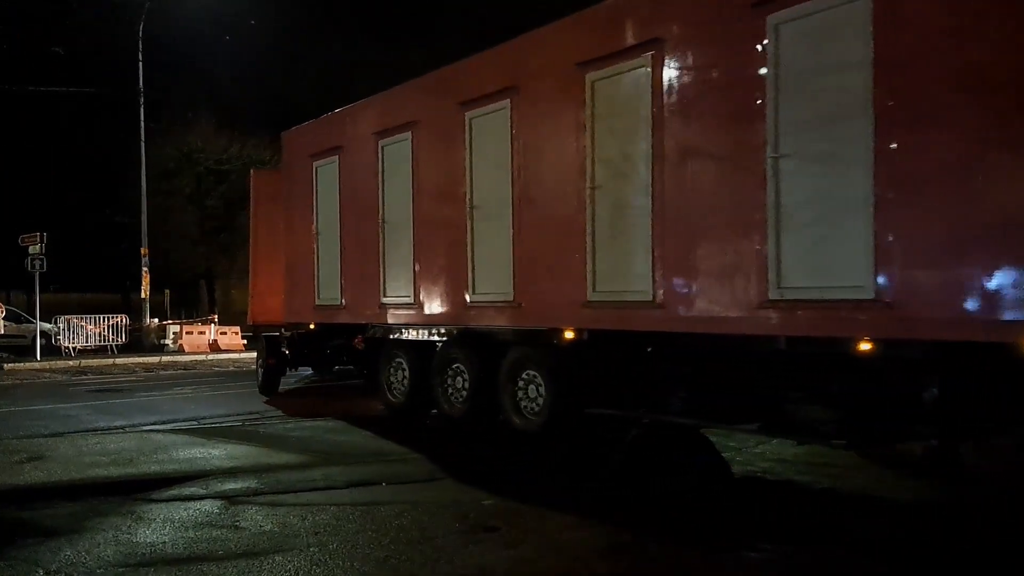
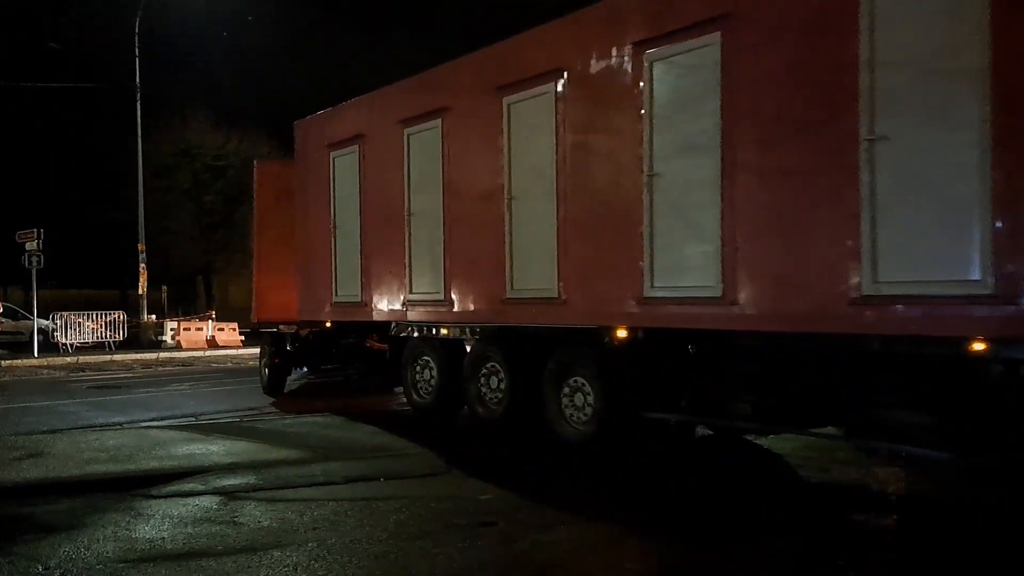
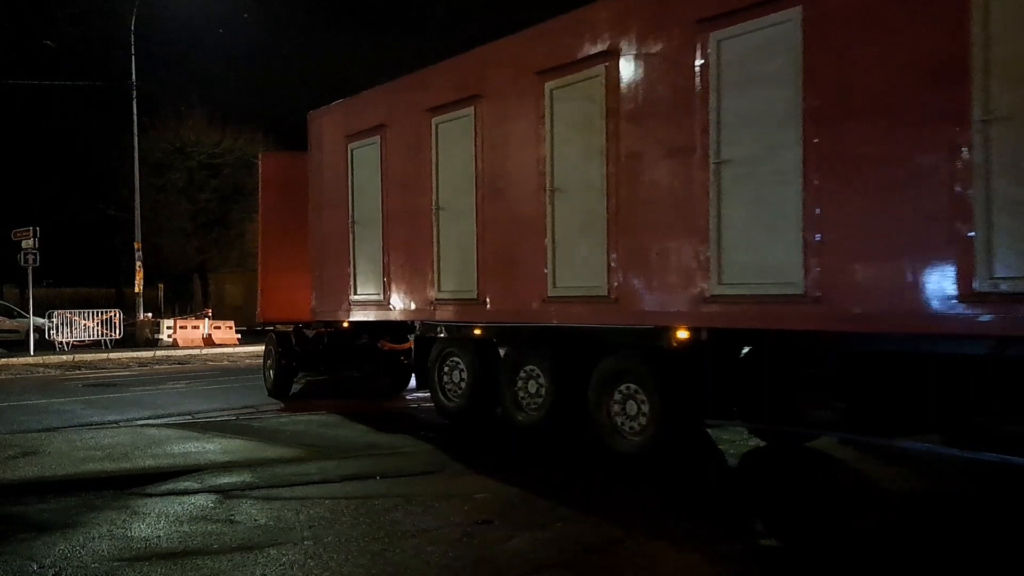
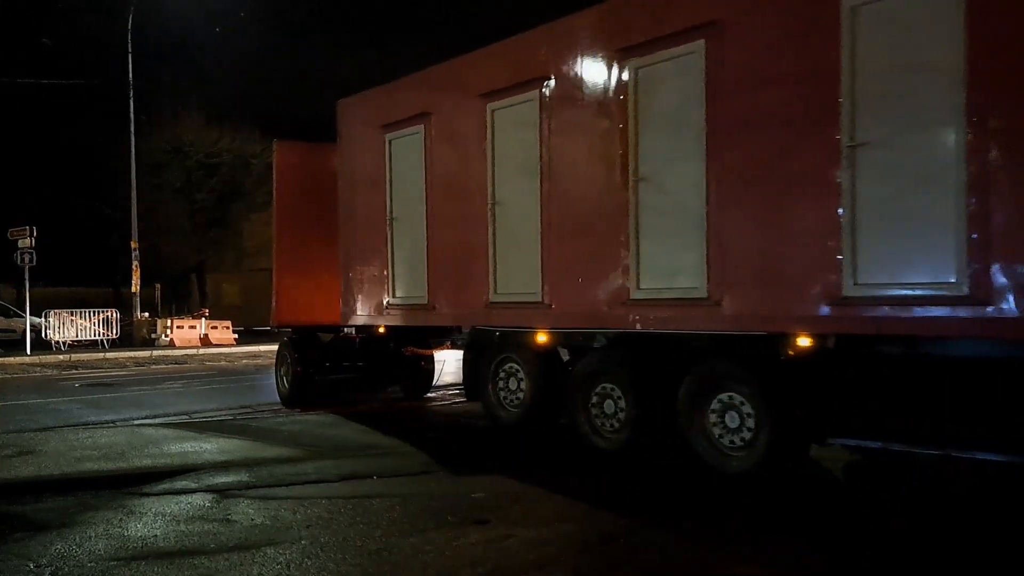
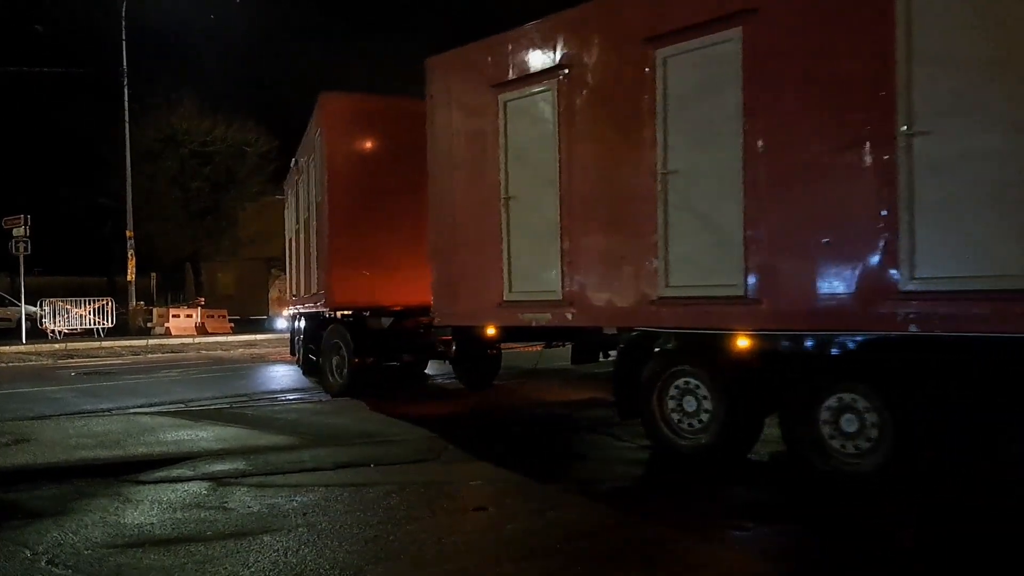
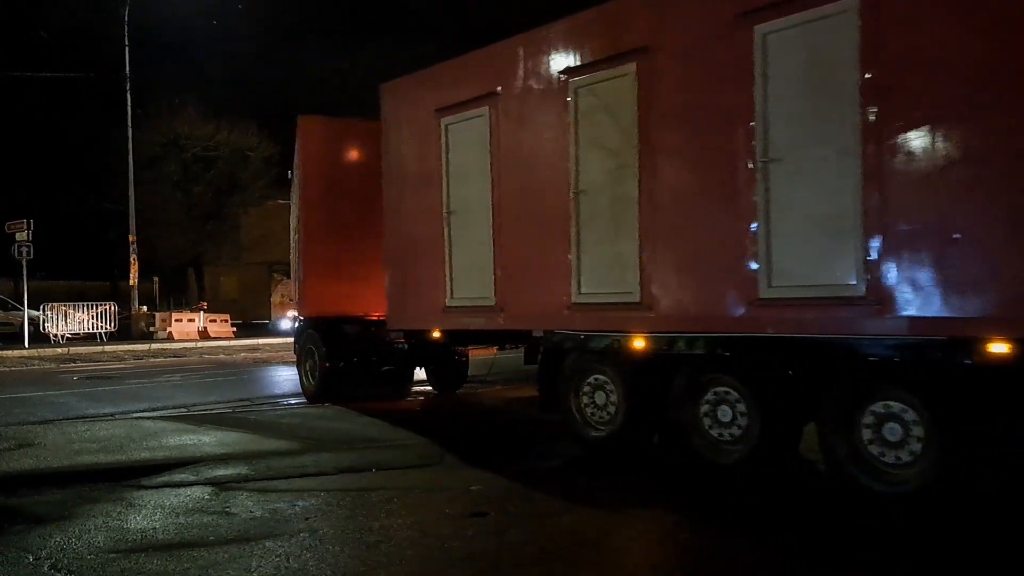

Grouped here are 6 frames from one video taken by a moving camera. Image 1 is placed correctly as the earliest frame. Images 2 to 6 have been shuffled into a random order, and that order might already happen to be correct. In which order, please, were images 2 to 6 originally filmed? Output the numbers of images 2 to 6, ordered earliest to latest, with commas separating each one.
2, 3, 4, 6, 5
